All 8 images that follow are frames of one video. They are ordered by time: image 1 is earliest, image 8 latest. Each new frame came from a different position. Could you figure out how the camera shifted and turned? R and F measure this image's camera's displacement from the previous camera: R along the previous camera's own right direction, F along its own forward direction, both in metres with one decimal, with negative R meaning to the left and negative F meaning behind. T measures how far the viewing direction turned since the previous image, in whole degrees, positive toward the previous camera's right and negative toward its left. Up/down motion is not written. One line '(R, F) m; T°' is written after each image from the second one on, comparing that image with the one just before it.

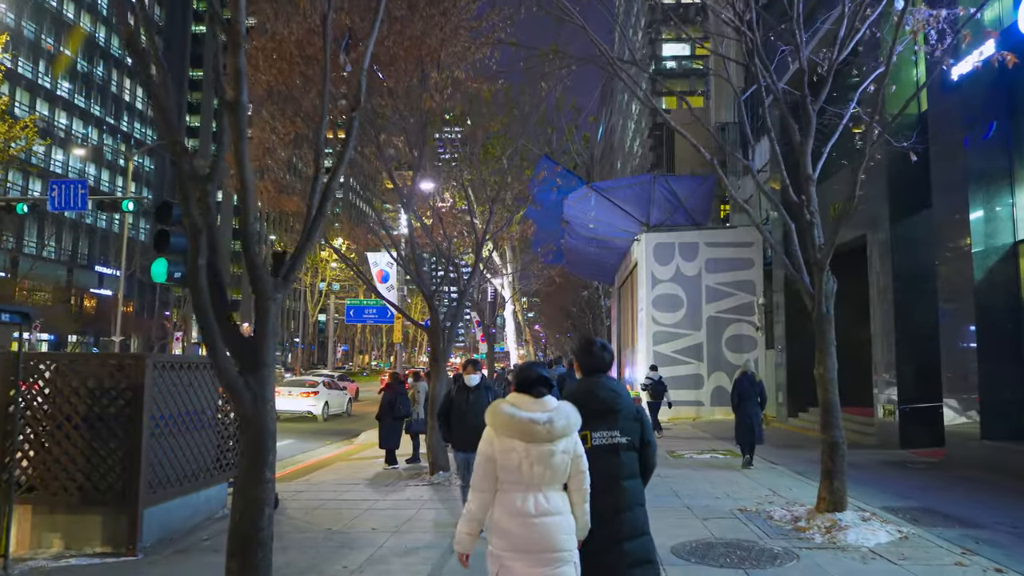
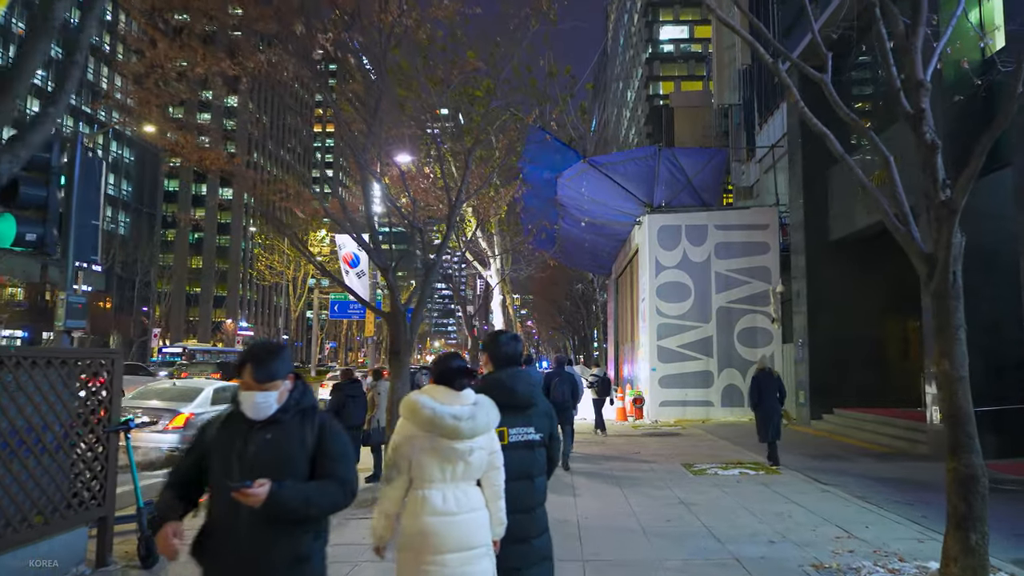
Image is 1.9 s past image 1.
(+0.1, +2.3) m; +1°
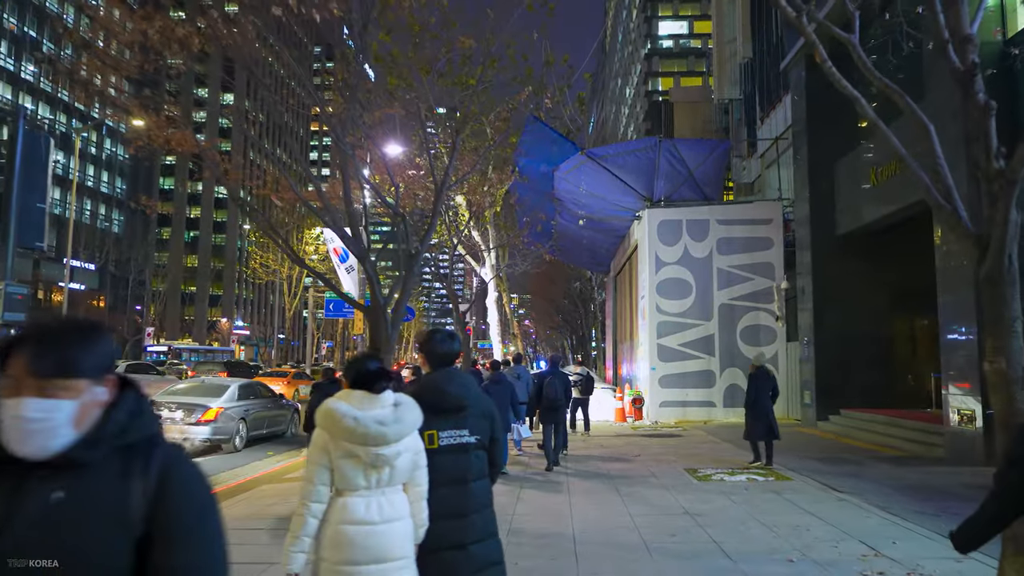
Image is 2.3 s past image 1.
(+0.1, +0.6) m; 0°
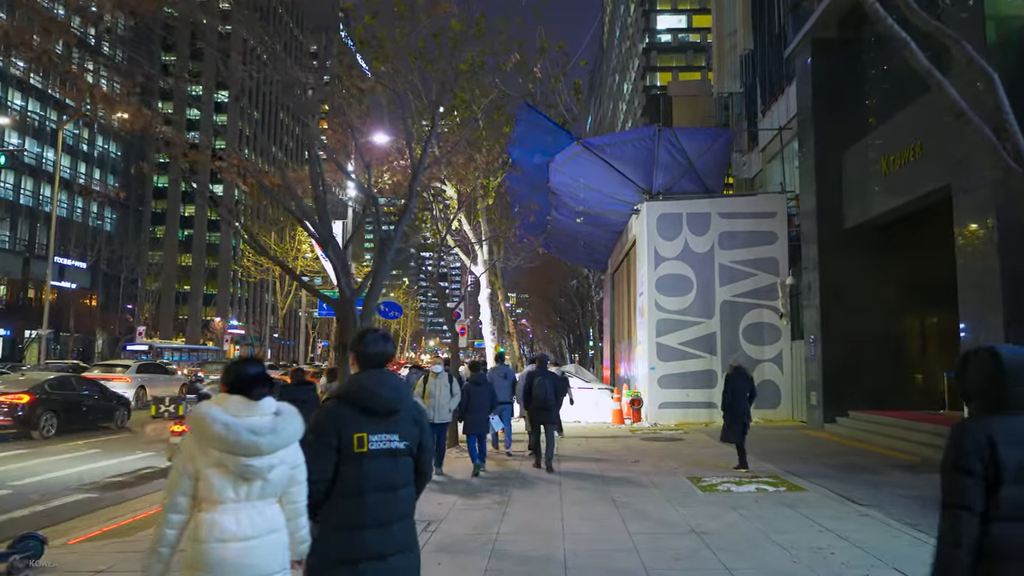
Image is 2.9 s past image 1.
(+0.1, +0.8) m; 0°
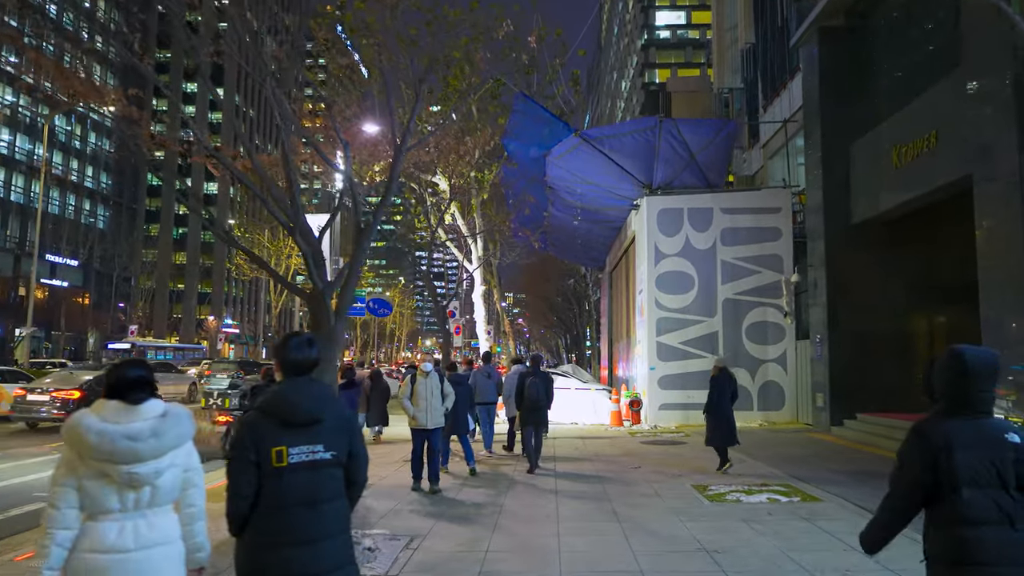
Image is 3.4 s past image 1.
(0.0, +0.6) m; 0°
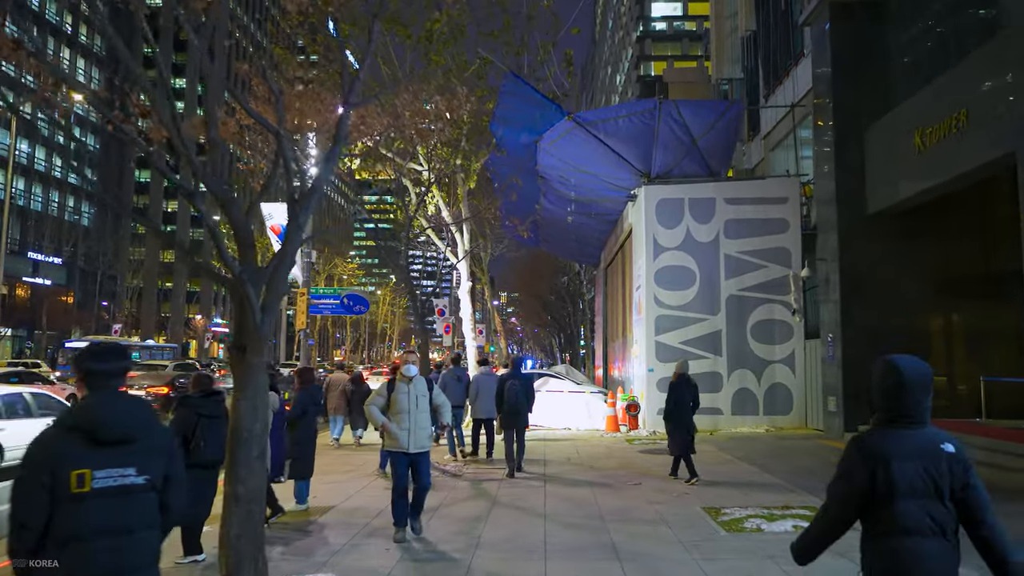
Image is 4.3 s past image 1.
(+0.1, +1.2) m; 0°
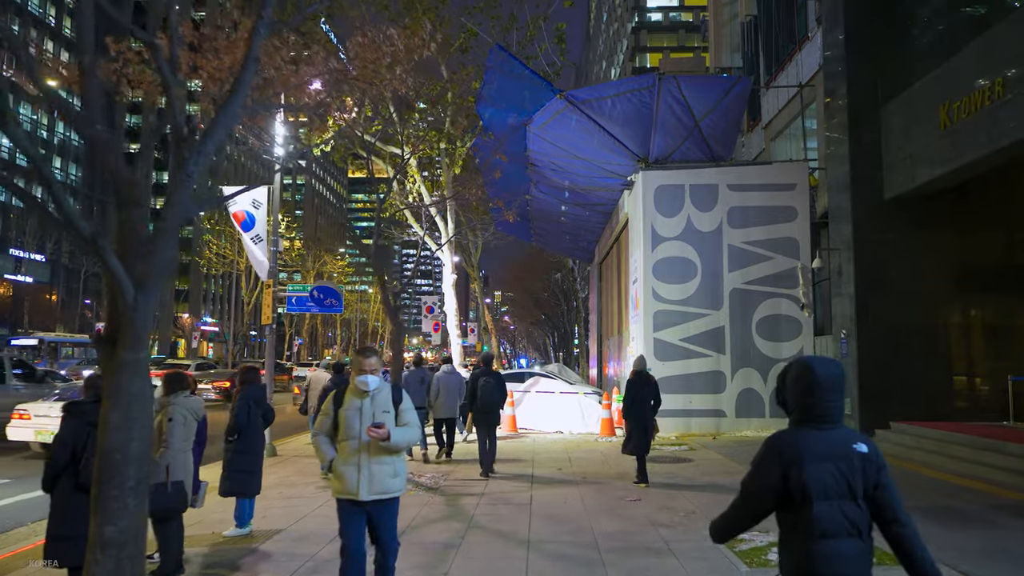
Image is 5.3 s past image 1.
(+0.1, +1.2) m; 0°
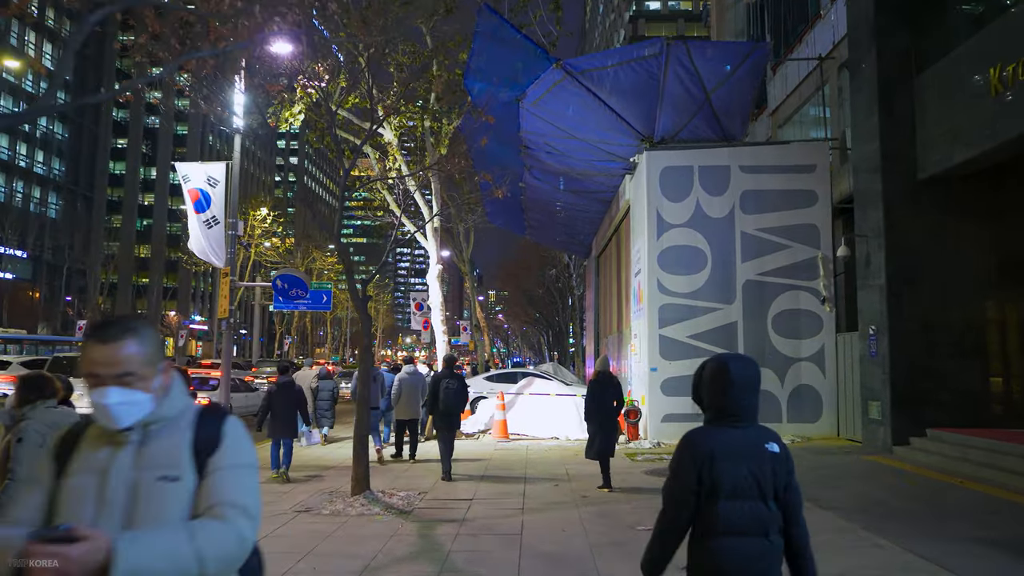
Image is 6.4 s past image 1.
(+0.1, +1.5) m; 0°
